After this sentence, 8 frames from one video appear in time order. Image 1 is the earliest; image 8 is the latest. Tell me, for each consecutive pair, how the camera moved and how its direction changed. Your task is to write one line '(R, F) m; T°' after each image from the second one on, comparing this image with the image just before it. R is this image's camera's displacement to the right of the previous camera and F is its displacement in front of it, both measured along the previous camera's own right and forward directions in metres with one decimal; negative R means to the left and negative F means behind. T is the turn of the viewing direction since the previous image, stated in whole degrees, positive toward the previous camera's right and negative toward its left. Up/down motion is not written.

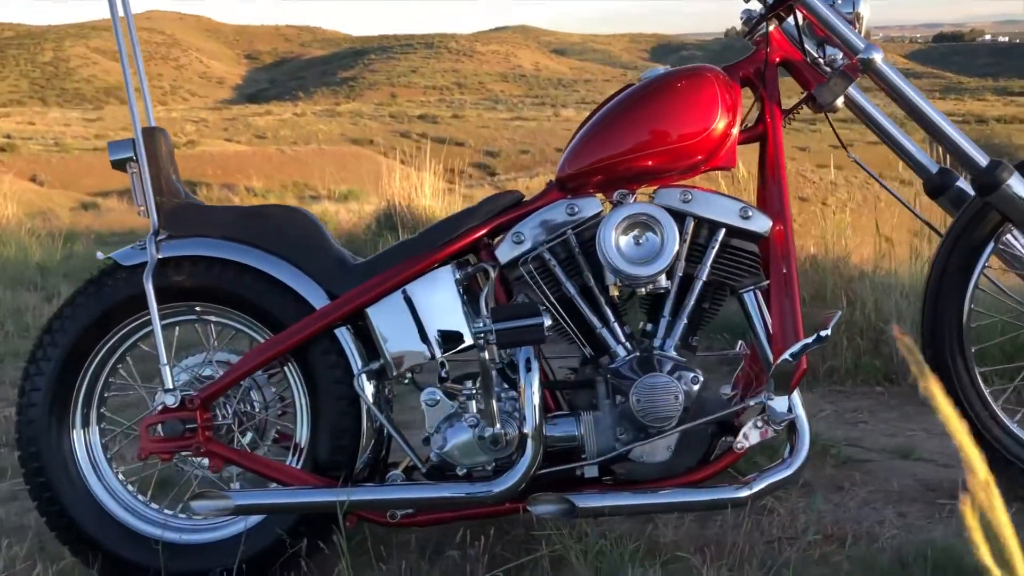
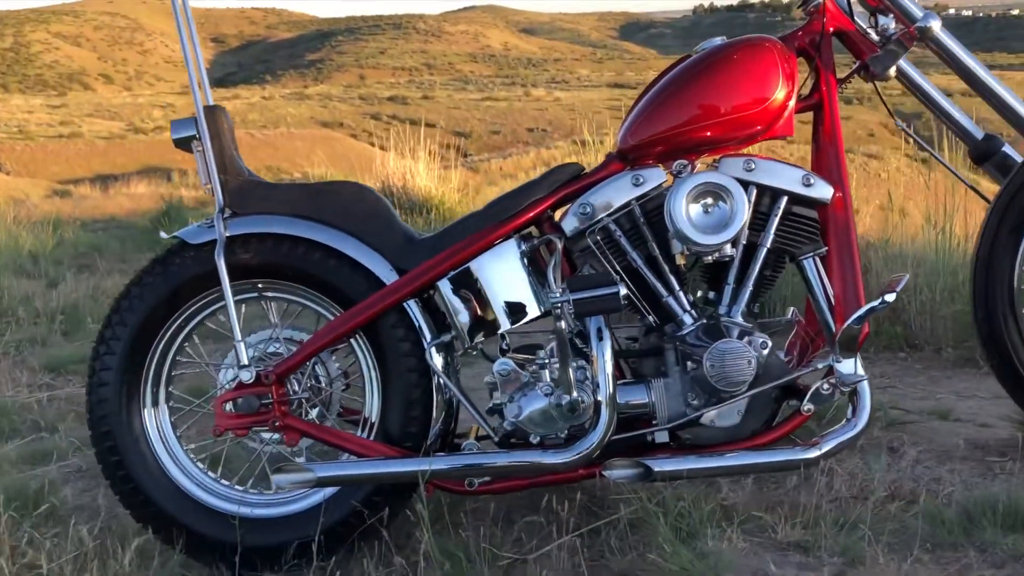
(-0.2, 0.0) m; +2°
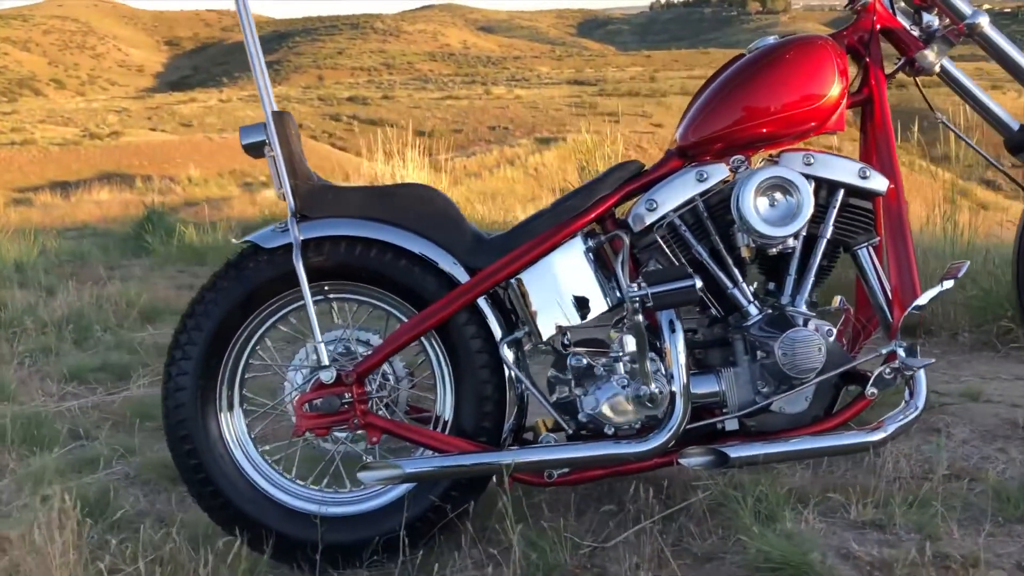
(-0.3, 0.0) m; +2°
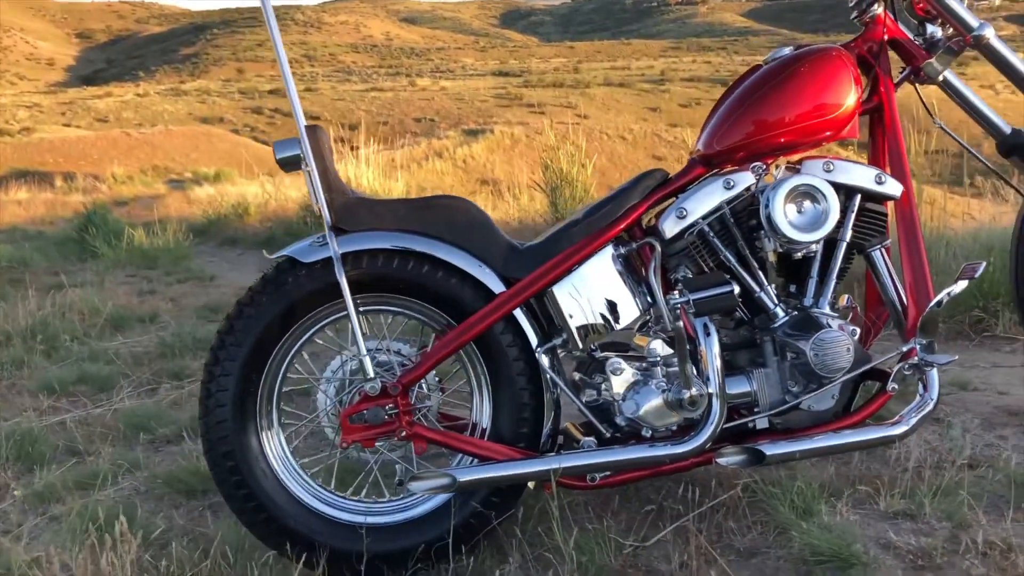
(-0.3, 0.0) m; +4°
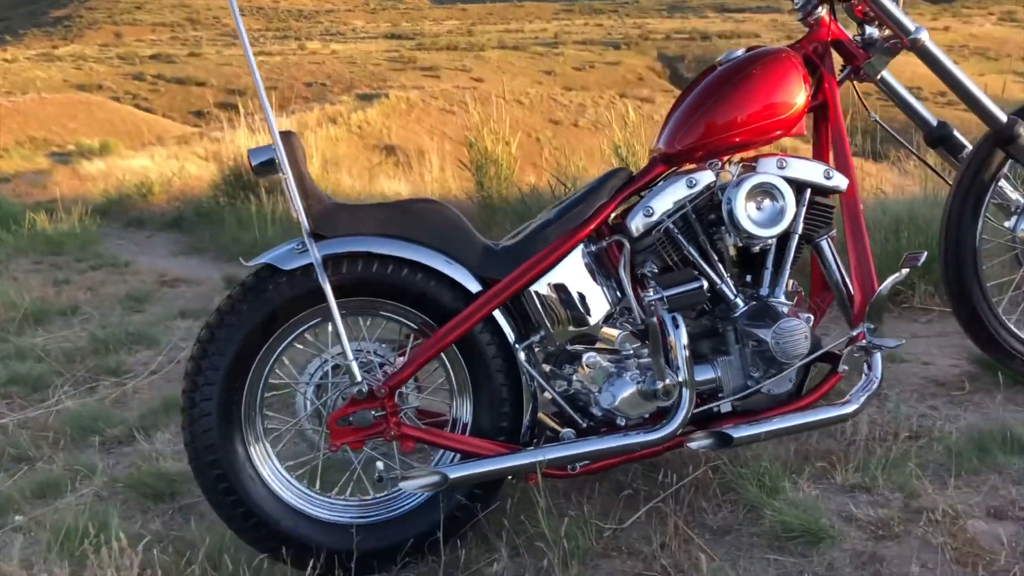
(-0.2, -0.1) m; +6°
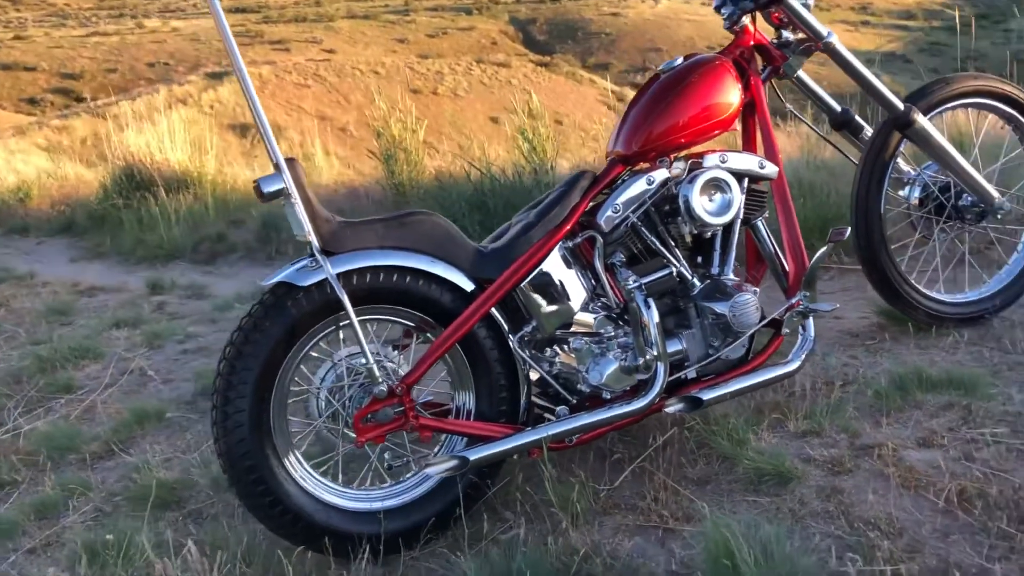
(-0.3, -0.3) m; +8°
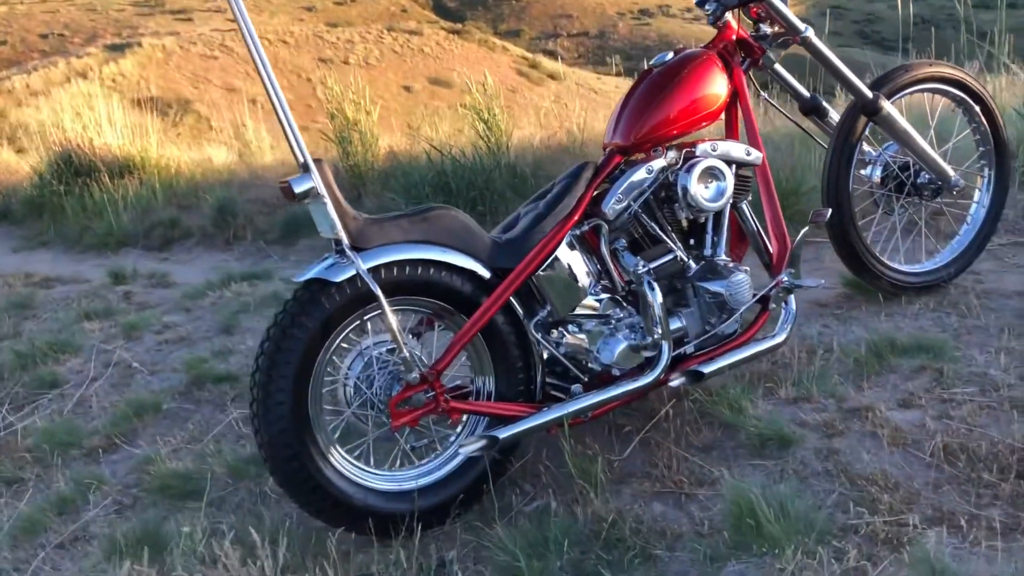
(-0.3, -0.2) m; +5°
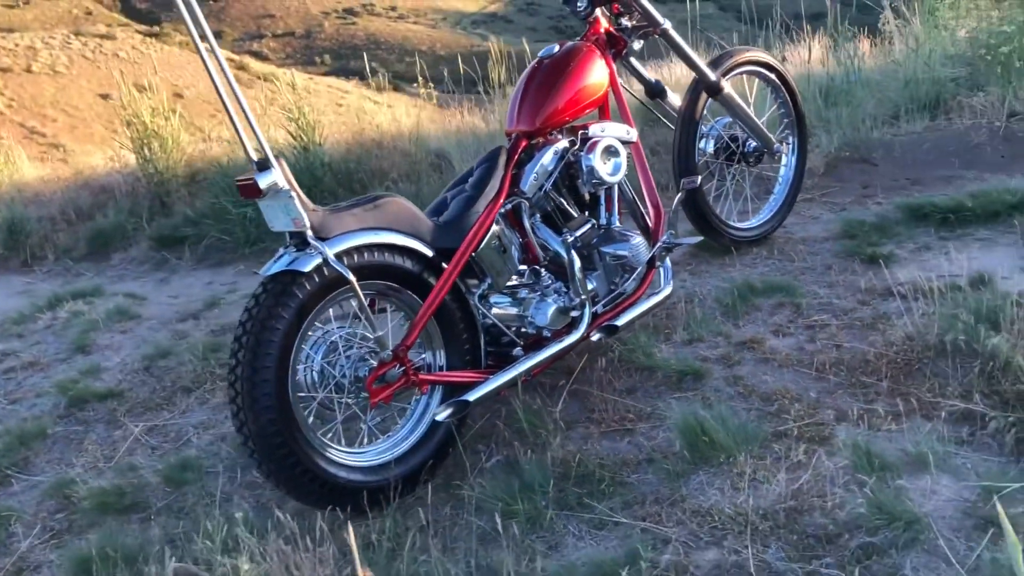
(-0.7, -0.2) m; +16°
